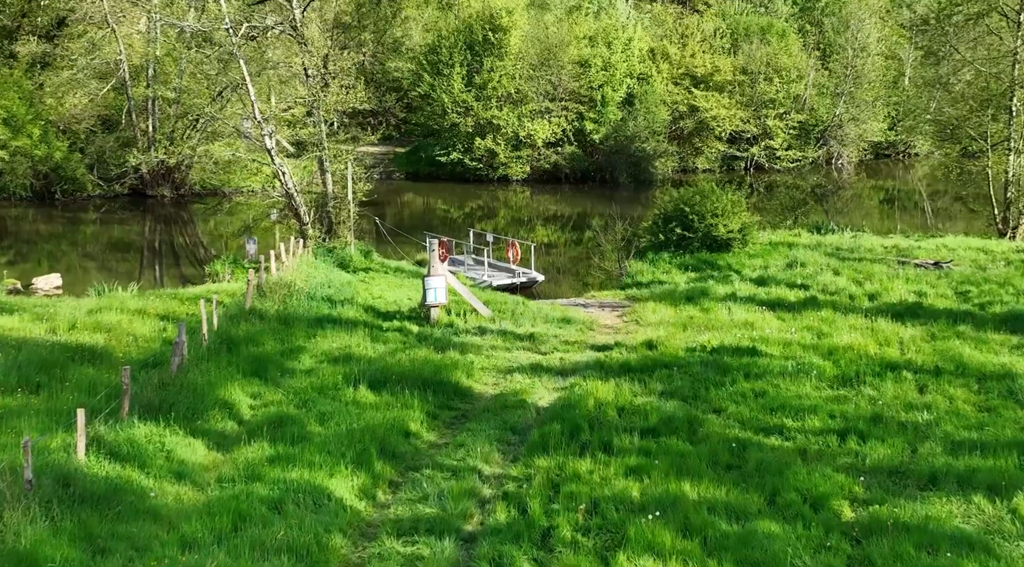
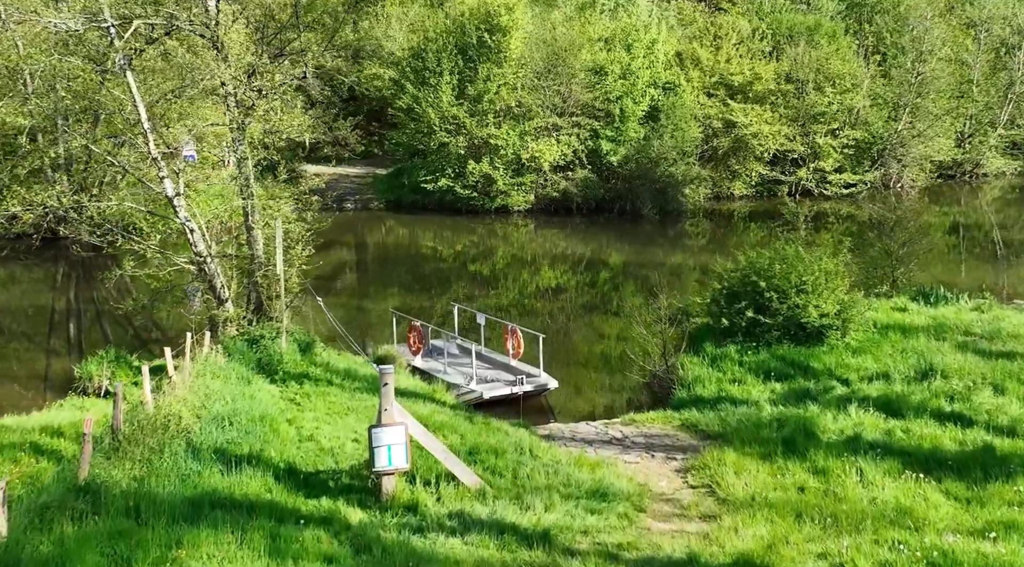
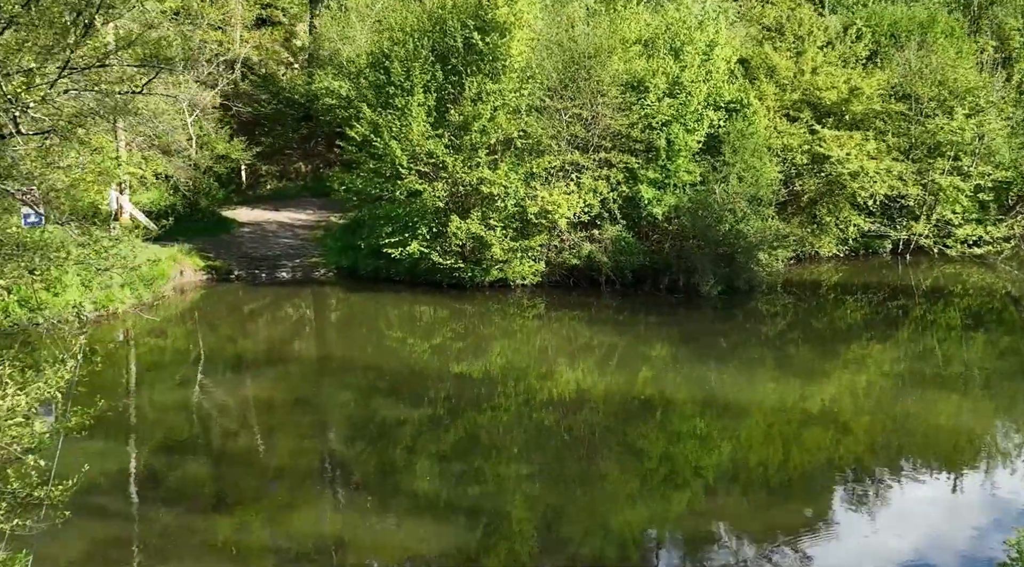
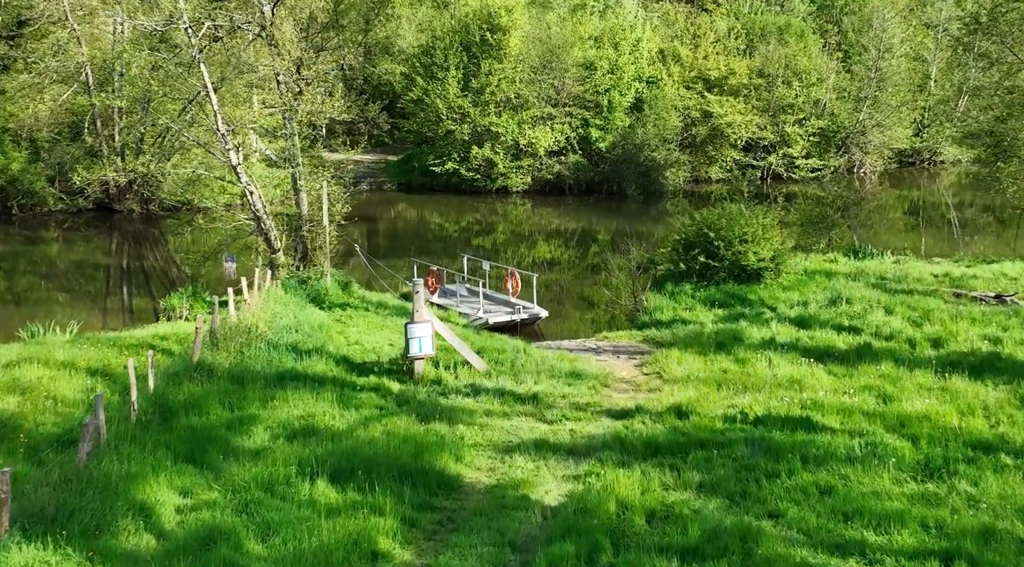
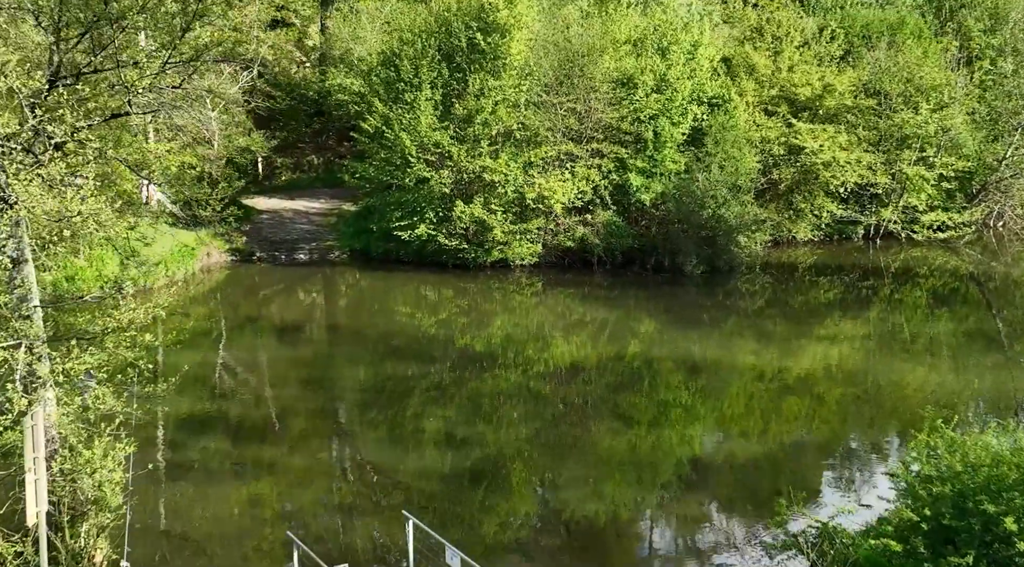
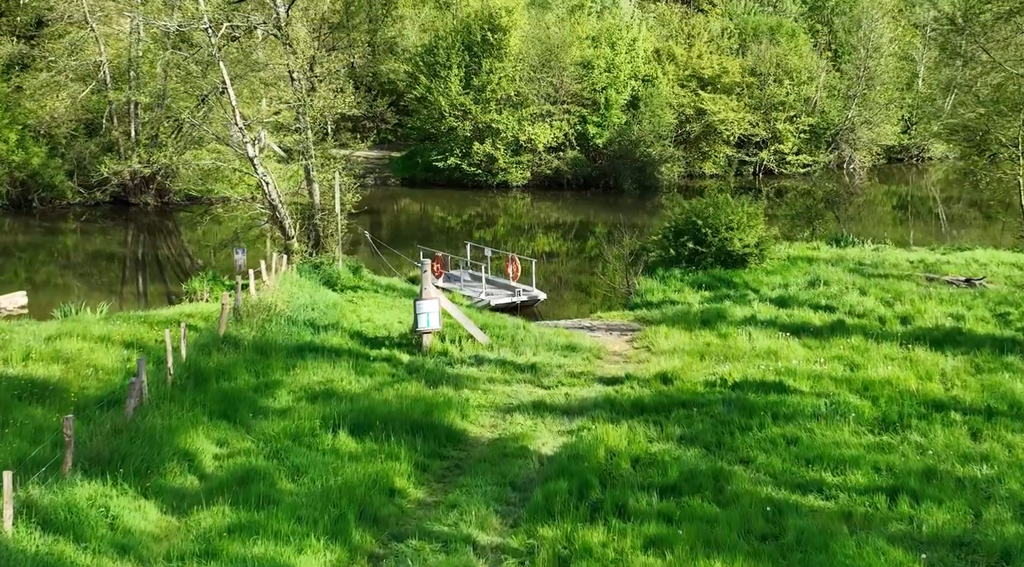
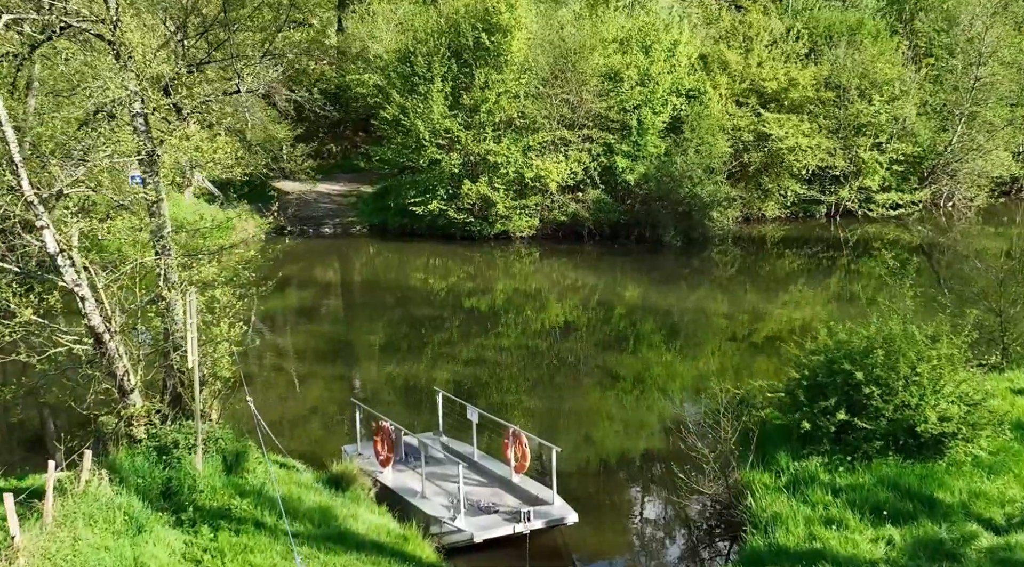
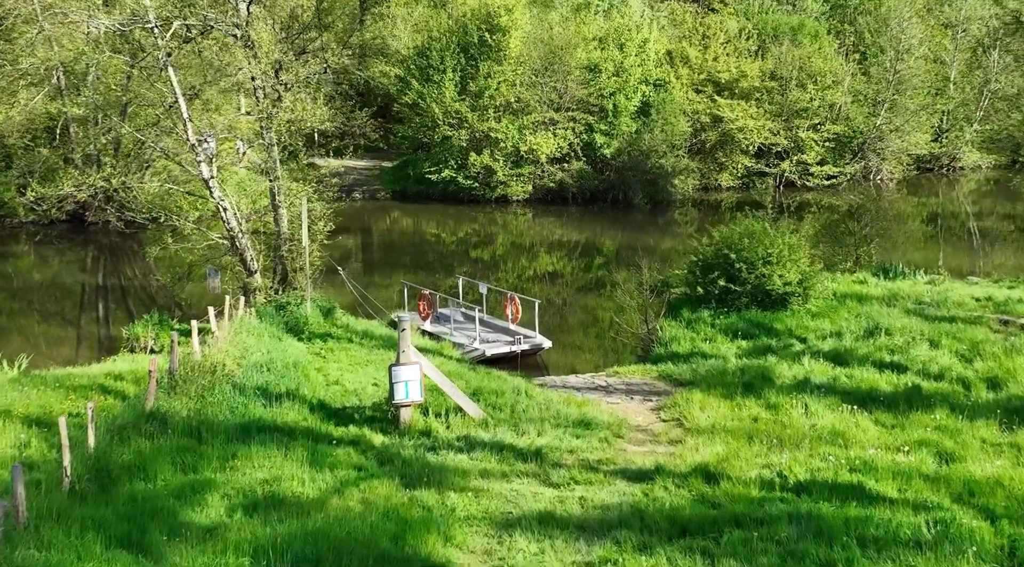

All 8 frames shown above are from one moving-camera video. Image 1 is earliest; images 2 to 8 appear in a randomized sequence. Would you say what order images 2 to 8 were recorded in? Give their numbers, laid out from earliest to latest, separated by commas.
6, 4, 8, 2, 7, 5, 3
